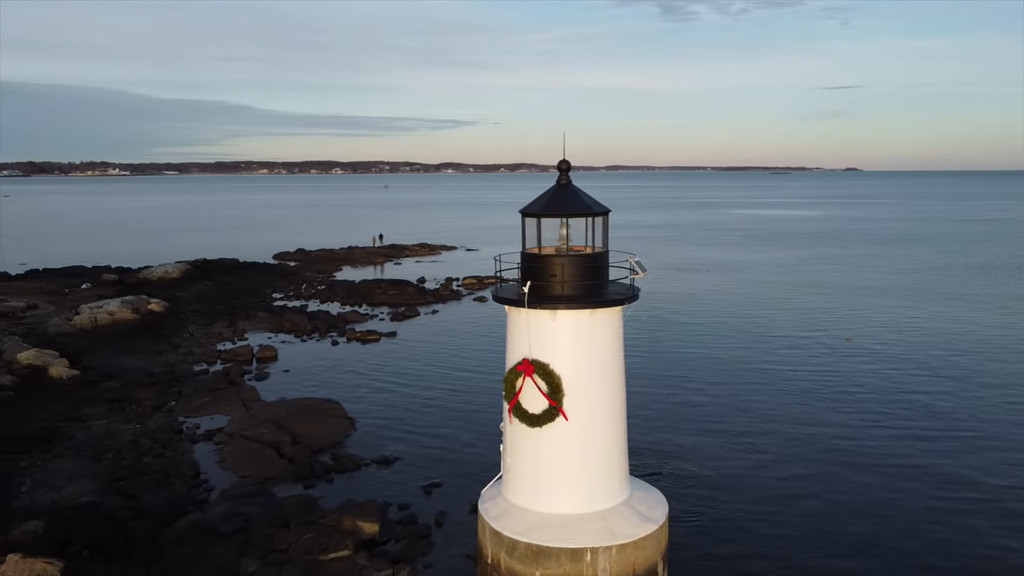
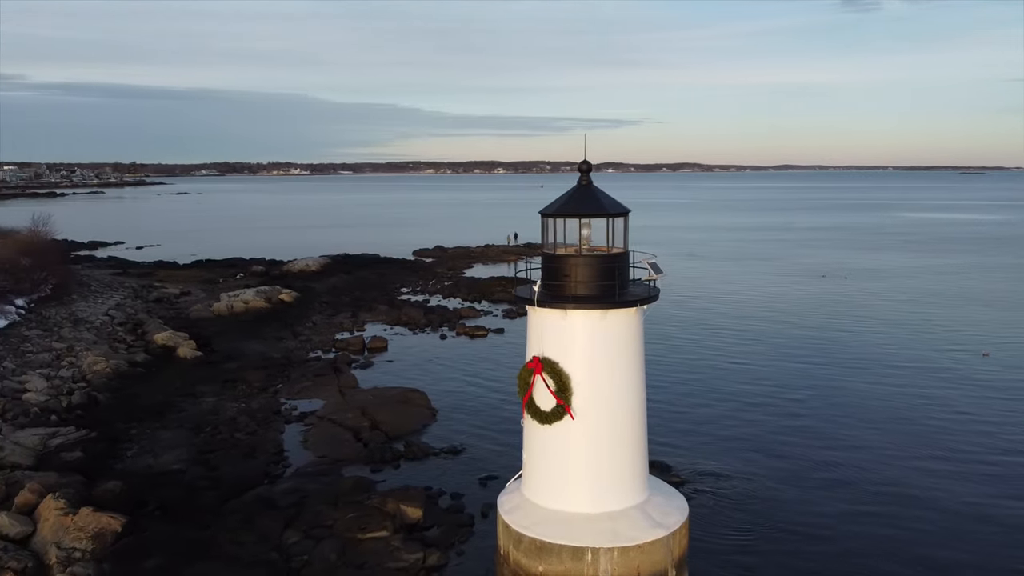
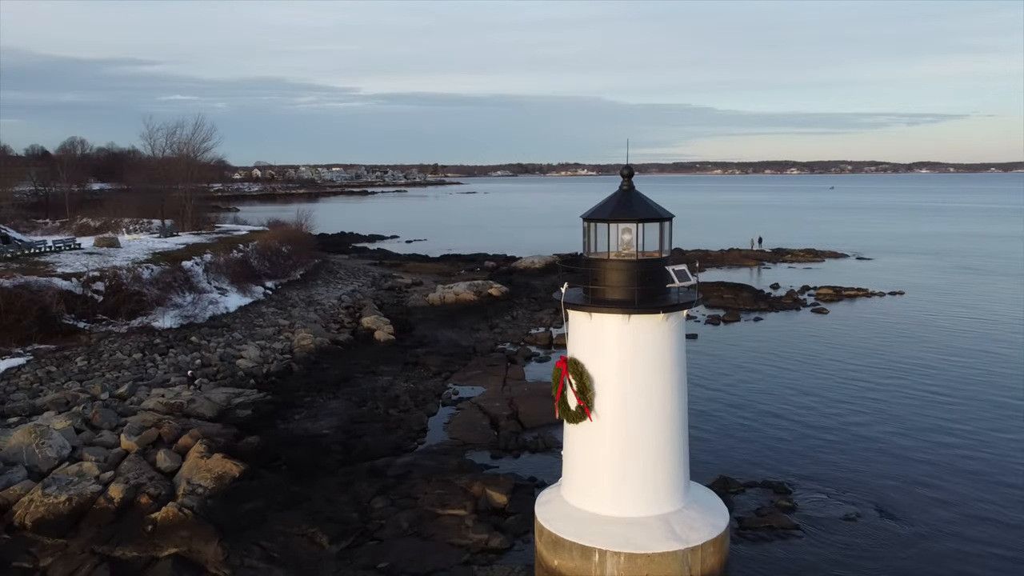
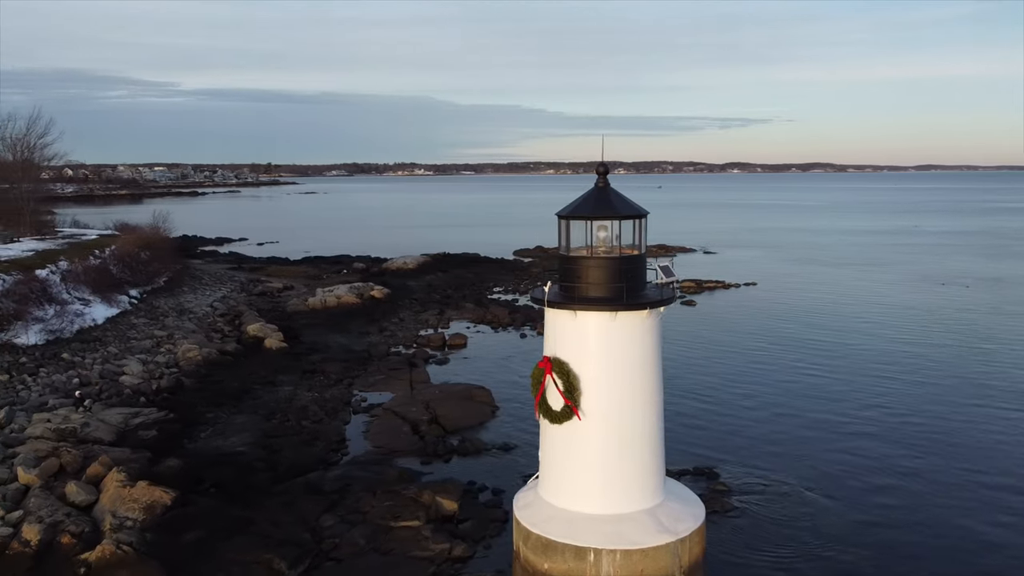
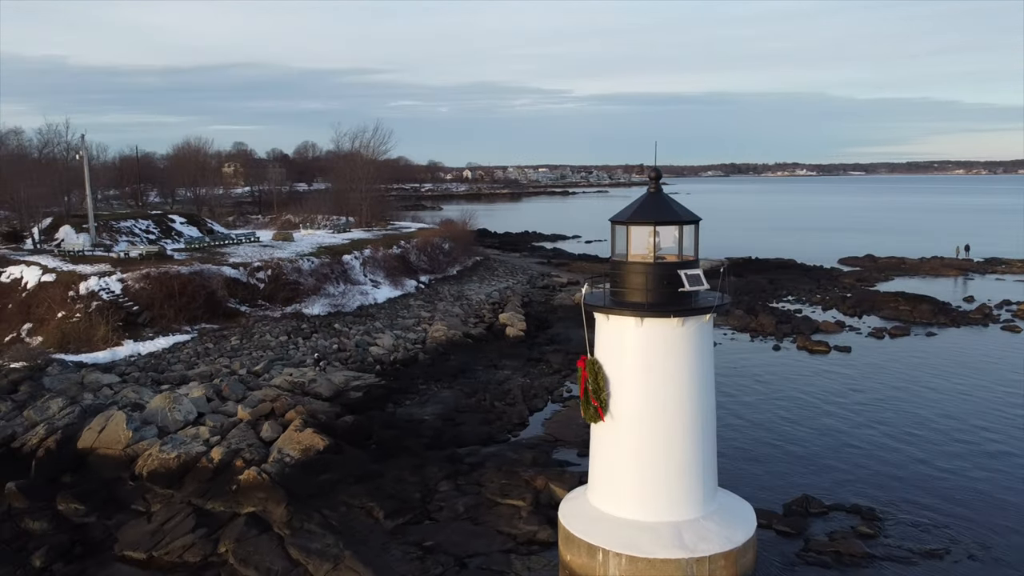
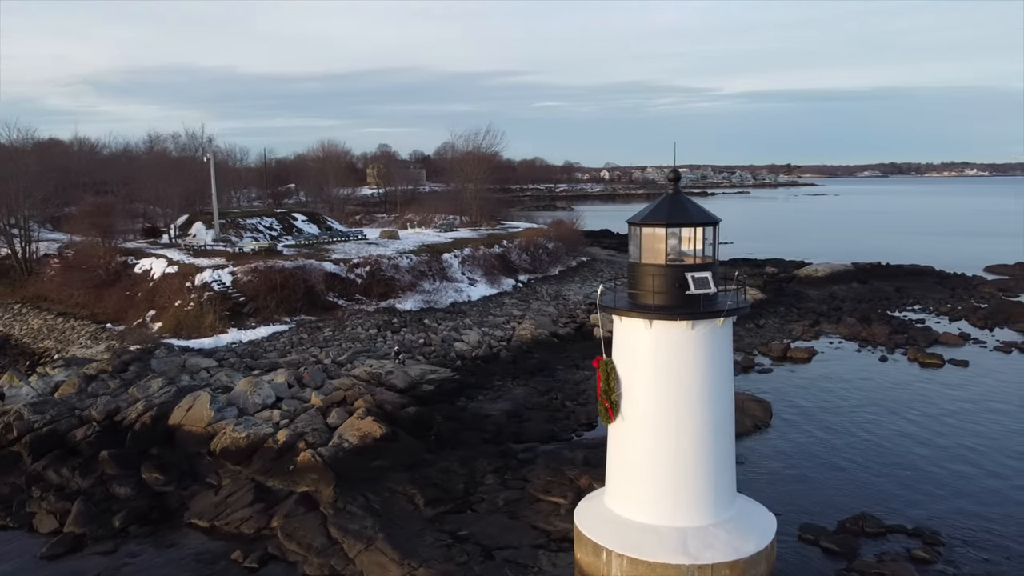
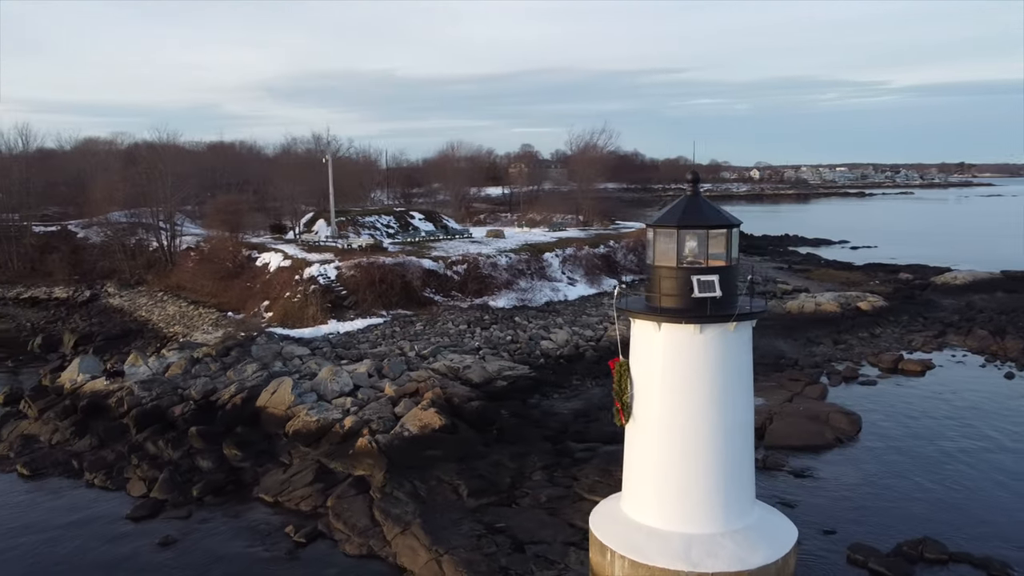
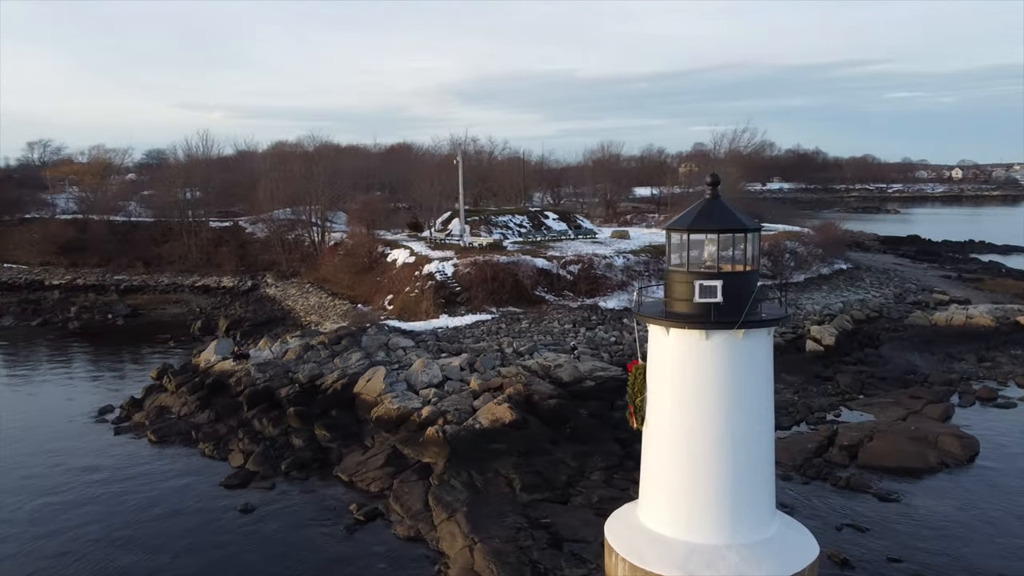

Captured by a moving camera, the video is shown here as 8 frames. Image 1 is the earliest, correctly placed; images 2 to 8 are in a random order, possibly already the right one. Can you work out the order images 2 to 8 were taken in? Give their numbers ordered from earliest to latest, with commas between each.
2, 4, 3, 5, 6, 7, 8
